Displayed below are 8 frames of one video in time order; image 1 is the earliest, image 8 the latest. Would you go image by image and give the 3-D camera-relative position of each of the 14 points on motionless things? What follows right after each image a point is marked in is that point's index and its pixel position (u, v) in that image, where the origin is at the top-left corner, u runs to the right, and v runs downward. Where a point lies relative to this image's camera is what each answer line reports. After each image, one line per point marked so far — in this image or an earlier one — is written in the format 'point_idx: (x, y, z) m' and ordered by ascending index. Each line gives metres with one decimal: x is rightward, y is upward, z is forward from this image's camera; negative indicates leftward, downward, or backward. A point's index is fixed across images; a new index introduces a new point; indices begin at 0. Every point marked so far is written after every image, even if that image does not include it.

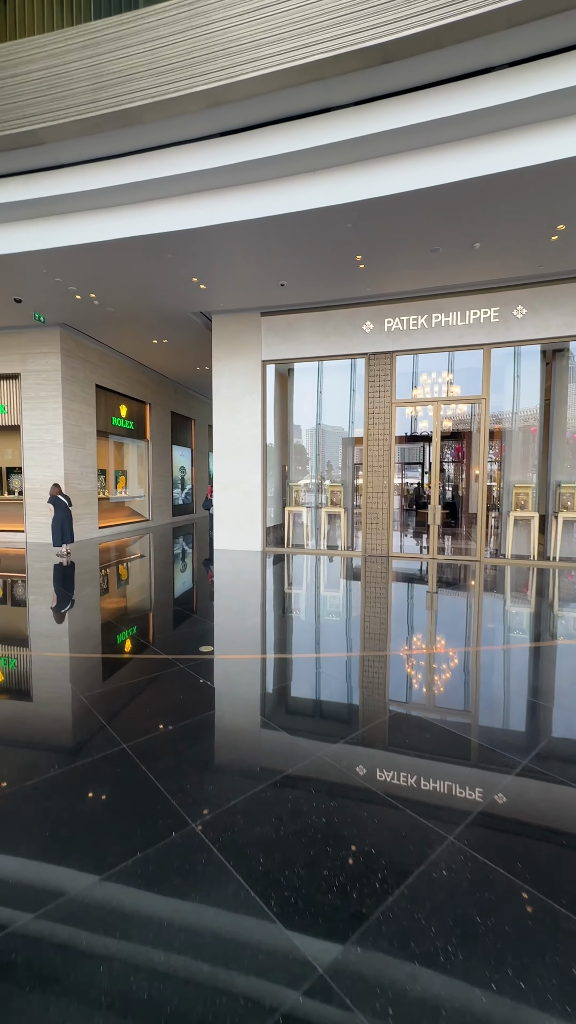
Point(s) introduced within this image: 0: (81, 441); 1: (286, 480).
0: (-4.4, +1.5, +9.5) m
1: (0.0, +0.6, +9.0) m
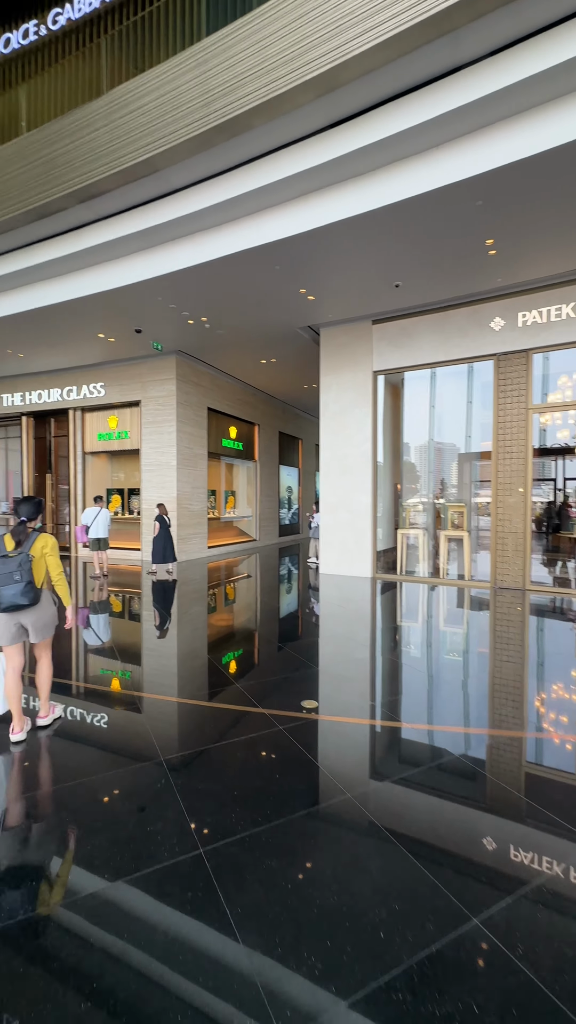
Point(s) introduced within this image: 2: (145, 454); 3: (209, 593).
0: (-2.1, +1.1, +9.9) m
1: (+2.0, +0.2, +8.3) m
2: (-3.1, +1.3, +9.6) m
3: (-1.4, -1.4, +8.0) m
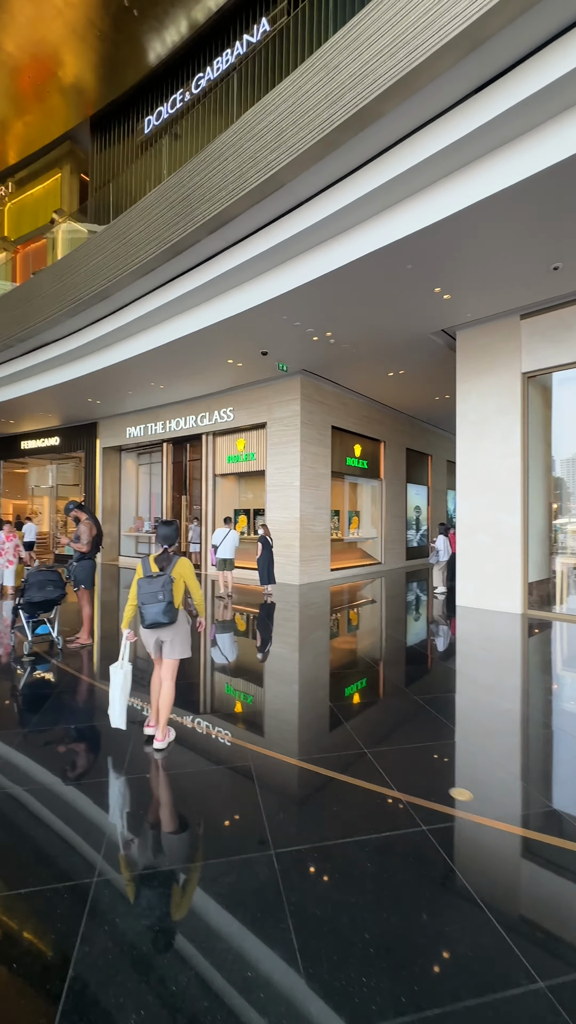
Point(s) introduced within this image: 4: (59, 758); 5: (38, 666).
0: (+0.6, +0.7, +9.7) m
1: (+4.2, -0.2, +7.0) m
2: (-0.4, +0.8, +9.7) m
3: (+0.7, -1.8, +7.6) m
4: (-1.7, -1.8, +3.3) m
5: (-2.7, -1.7, +4.9) m
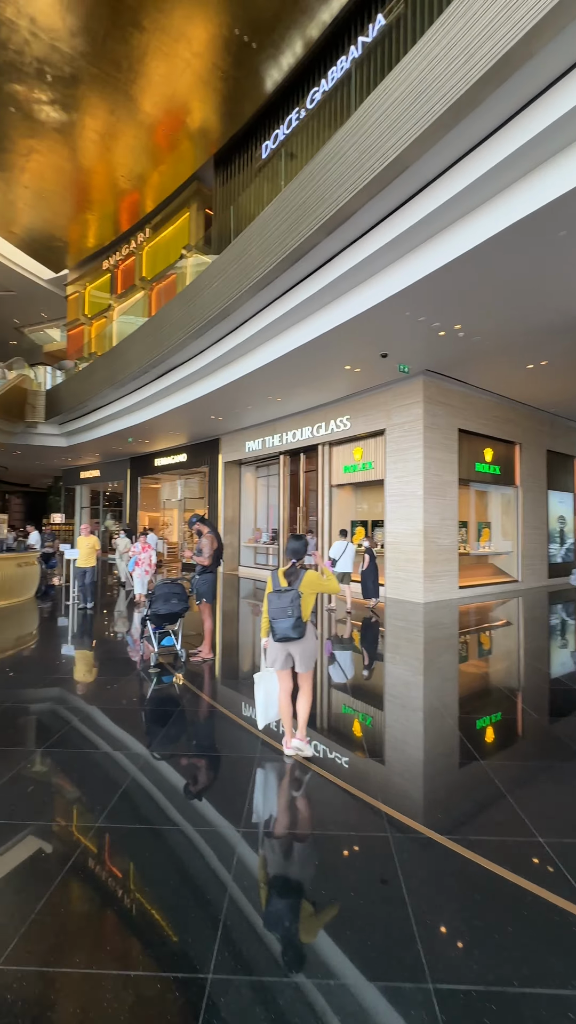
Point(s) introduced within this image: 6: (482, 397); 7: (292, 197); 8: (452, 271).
0: (+3.1, +0.4, +8.9) m
1: (+5.8, -0.3, +5.5) m
2: (+2.1, +0.6, +9.2) m
3: (+2.7, -2.0, +6.8) m
4: (-0.8, -1.9, +3.3) m
5: (-1.4, -1.9, +5.0) m
6: (+4.2, +2.5, +9.8) m
7: (+0.1, +4.3, +6.1) m
8: (+1.9, +2.7, +5.2) m
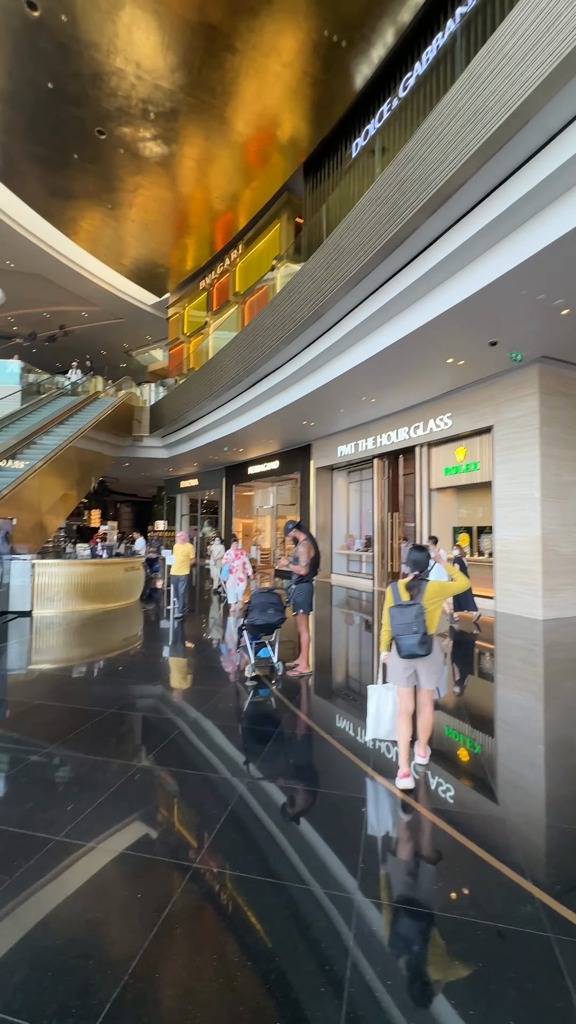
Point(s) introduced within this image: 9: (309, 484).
0: (+4.8, +0.3, +7.9) m
1: (+6.8, -0.3, +3.9) m
2: (+3.9, +0.5, +8.4) m
3: (+4.0, -2.0, +5.9) m
4: (-0.1, -1.9, +3.1) m
5: (-0.3, -1.9, +4.9) m
6: (+6.1, +2.4, +8.5) m
7: (+1.3, +4.2, +5.7) m
8: (+2.9, +2.7, +4.5) m
9: (+0.6, +0.9, +14.0) m
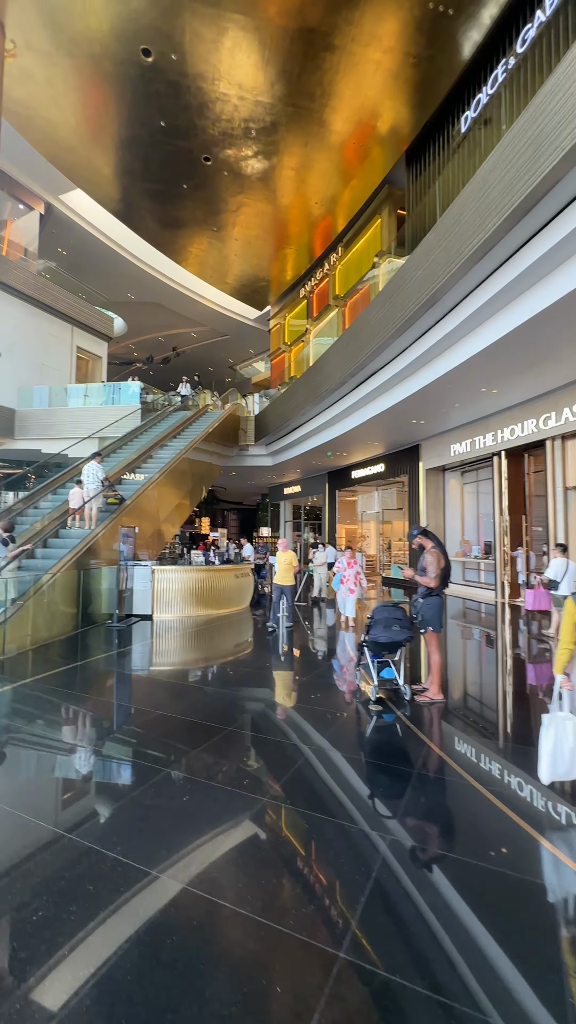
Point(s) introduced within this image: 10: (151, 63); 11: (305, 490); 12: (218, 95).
0: (+6.5, +0.4, +6.3) m
1: (+7.6, -0.2, +2.0) m
2: (+5.7, +0.5, +7.0) m
3: (+5.4, -2.0, +4.5) m
4: (+0.8, -1.9, +2.7) m
5: (+0.9, -2.0, +4.5) m
6: (+7.9, +2.4, +6.7) m
7: (+2.6, +4.2, +5.1) m
8: (+3.9, +2.7, +3.5) m
9: (+3.8, +0.7, +13.2) m
10: (-2.9, +9.4, +9.4) m
11: (+0.7, +1.0, +19.5) m
12: (-1.6, +9.4, +10.1) m
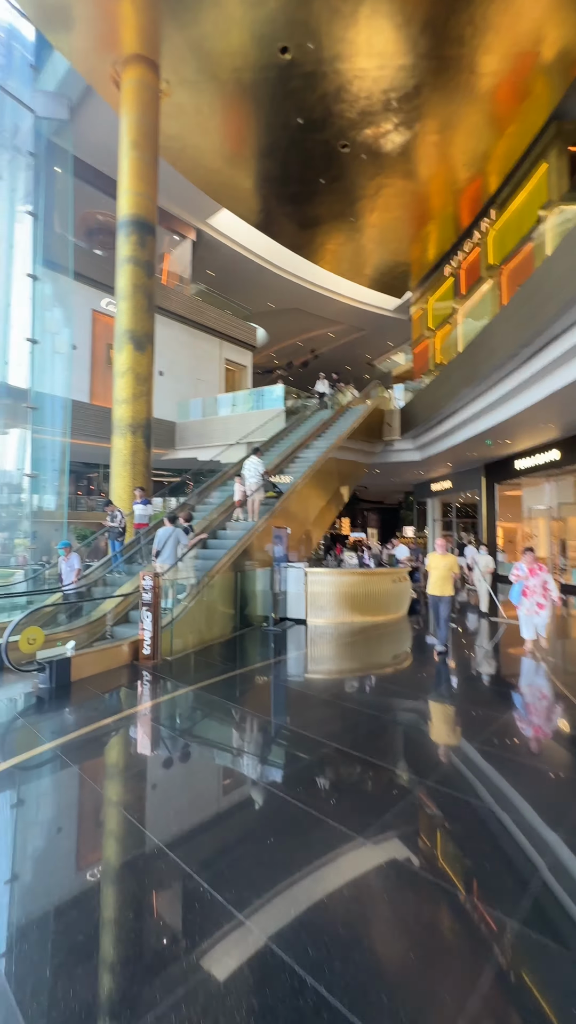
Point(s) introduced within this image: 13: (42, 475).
0: (+8.3, +0.6, +3.5) m
1: (+8.0, 0.0, -0.9) m
2: (+7.7, +0.7, +4.4) m
3: (+6.7, -1.9, +2.1) m
4: (+1.7, -1.9, +1.8) m
5: (+2.4, -1.9, +3.5) m
6: (+9.6, +2.7, +3.5) m
7: (+4.0, +4.3, +3.5) m
8: (+4.8, +2.8, +1.6) m
9: (+7.7, +0.9, +10.9) m
10: (0.0, +9.4, +9.3) m
11: (+6.7, +1.1, +17.8) m
12: (+1.5, +9.4, +9.6) m
13: (-5.8, +0.9, +10.4) m
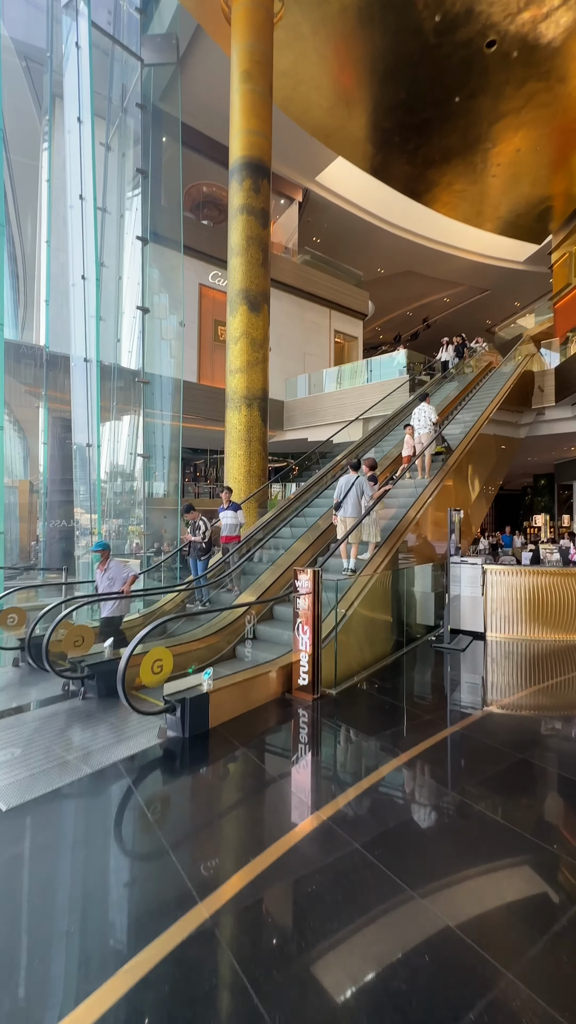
0: (+9.3, +0.7, +0.3) m
1: (+8.2, +0.1, -4.0) m
2: (+9.0, +0.9, +1.3) m
3: (+7.5, -1.7, -0.6) m
4: (+2.6, -1.8, 0.0) m
5: (+3.6, -1.8, +1.5) m
6: (+10.7, +2.8, 0.0) m
7: (+5.2, +4.4, +1.1) m
8: (+5.6, +2.9, -0.9) m
9: (+10.3, +1.2, +7.7) m
10: (+2.4, +9.7, +7.5) m
11: (+10.7, +1.6, +14.7) m
12: (+3.8, +9.7, +7.4) m
13: (-3.0, +1.2, +10.0) m
